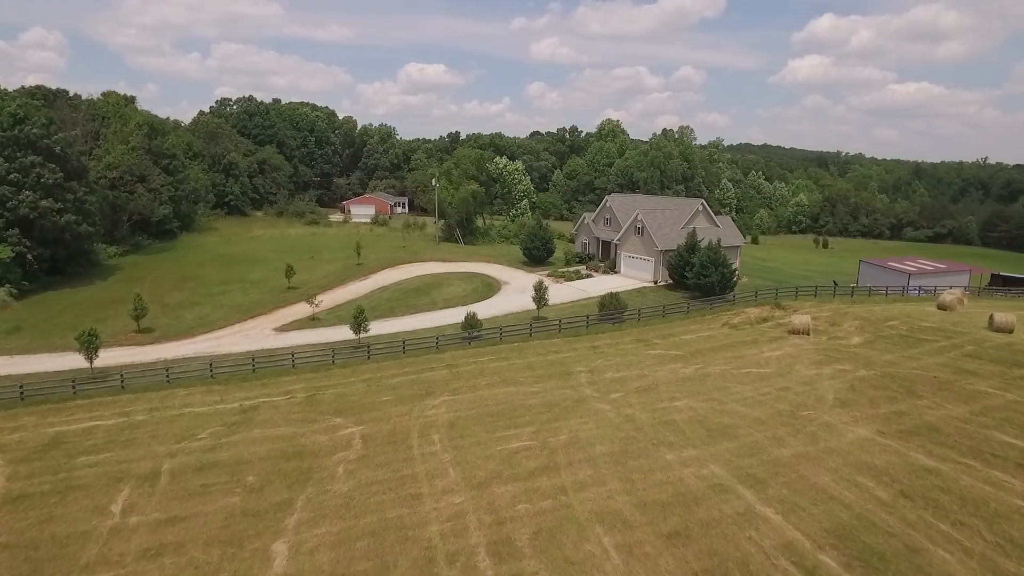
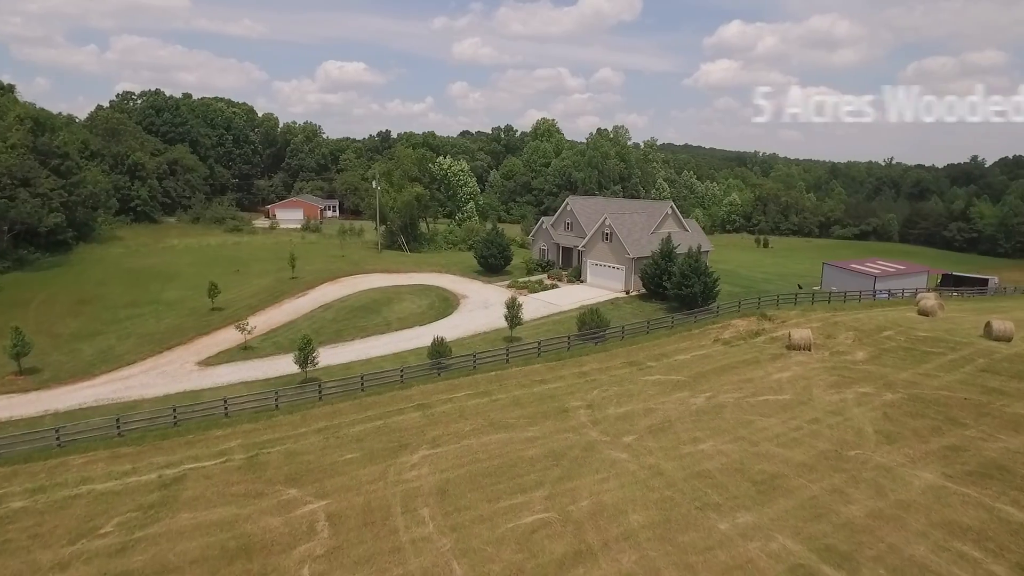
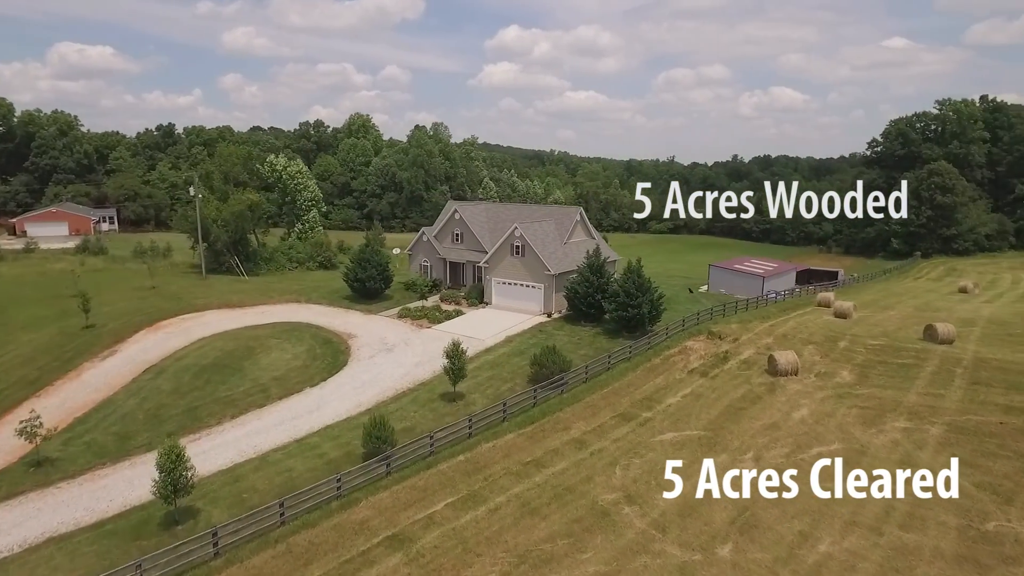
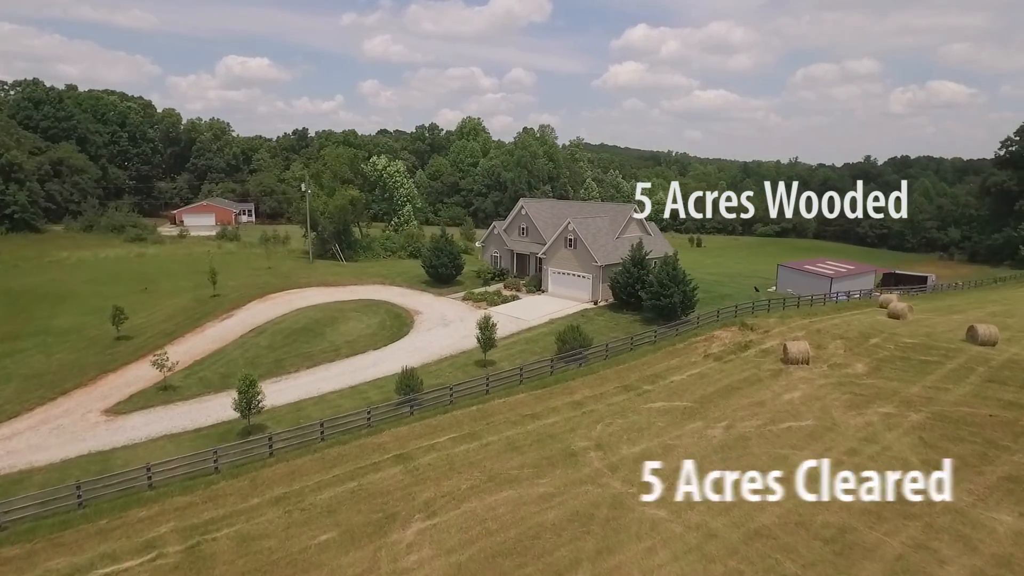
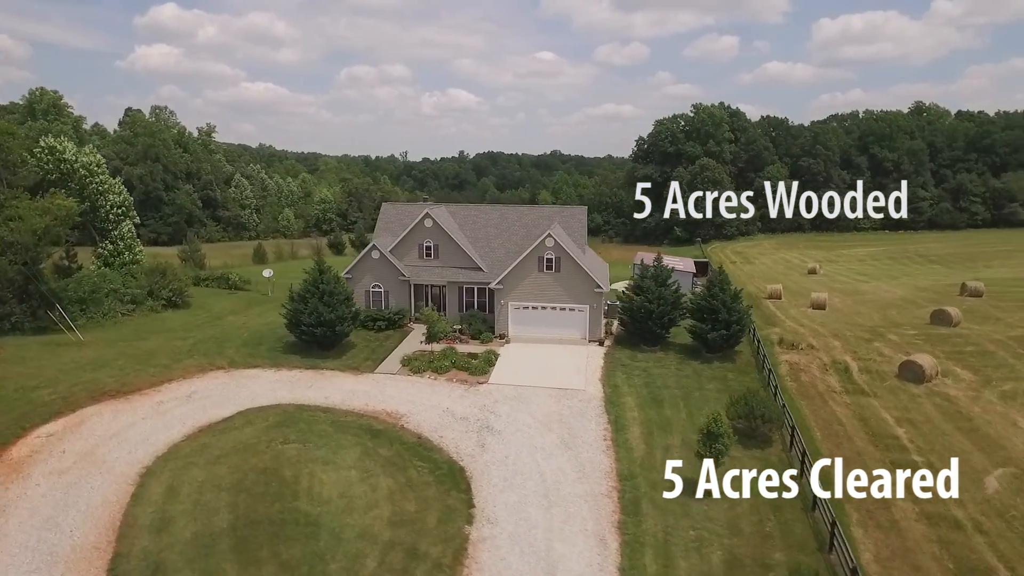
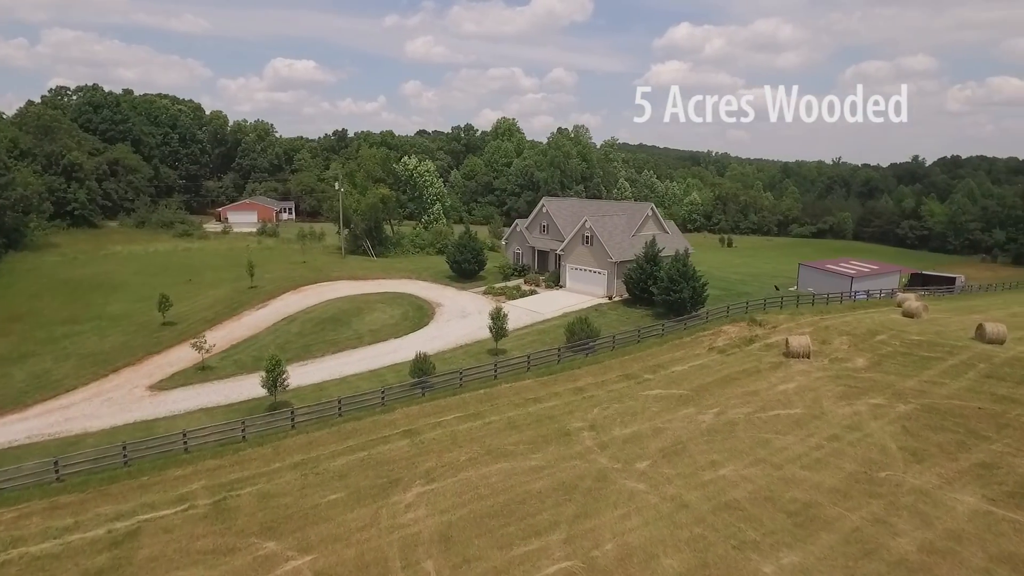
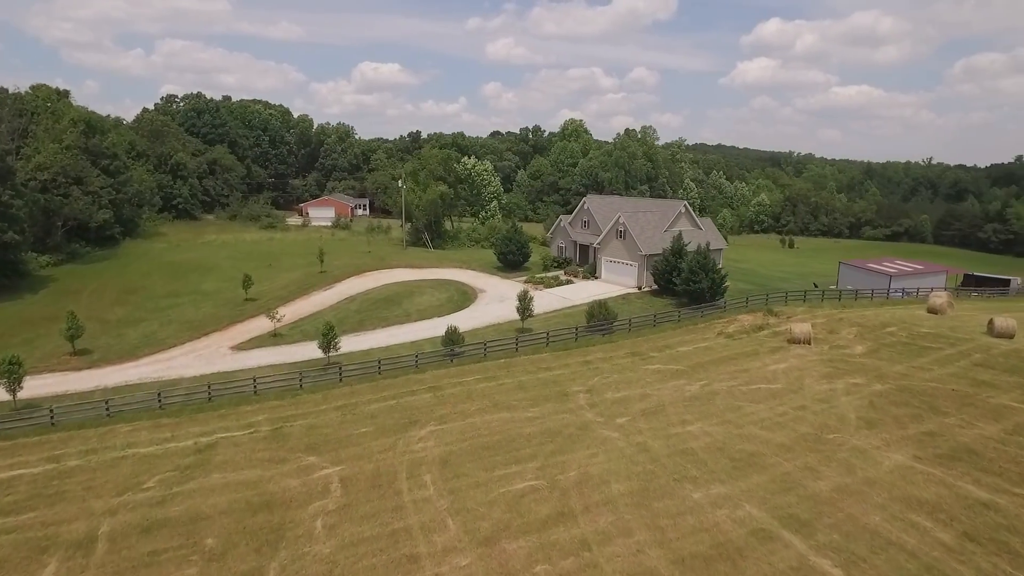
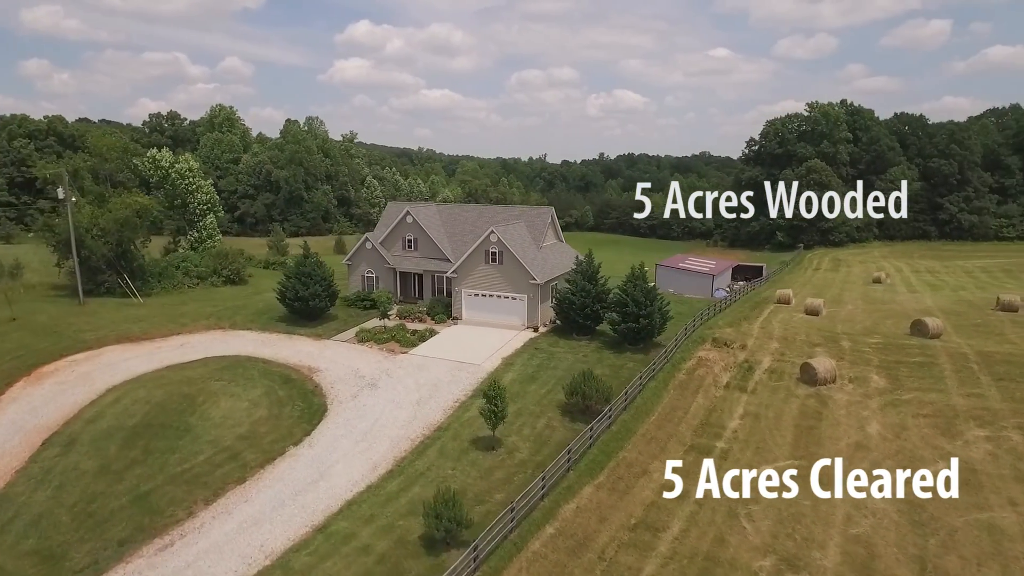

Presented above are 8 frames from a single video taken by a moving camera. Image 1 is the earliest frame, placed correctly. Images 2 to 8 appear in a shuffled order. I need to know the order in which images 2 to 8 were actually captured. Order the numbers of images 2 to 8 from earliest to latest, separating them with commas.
7, 2, 6, 4, 3, 8, 5
